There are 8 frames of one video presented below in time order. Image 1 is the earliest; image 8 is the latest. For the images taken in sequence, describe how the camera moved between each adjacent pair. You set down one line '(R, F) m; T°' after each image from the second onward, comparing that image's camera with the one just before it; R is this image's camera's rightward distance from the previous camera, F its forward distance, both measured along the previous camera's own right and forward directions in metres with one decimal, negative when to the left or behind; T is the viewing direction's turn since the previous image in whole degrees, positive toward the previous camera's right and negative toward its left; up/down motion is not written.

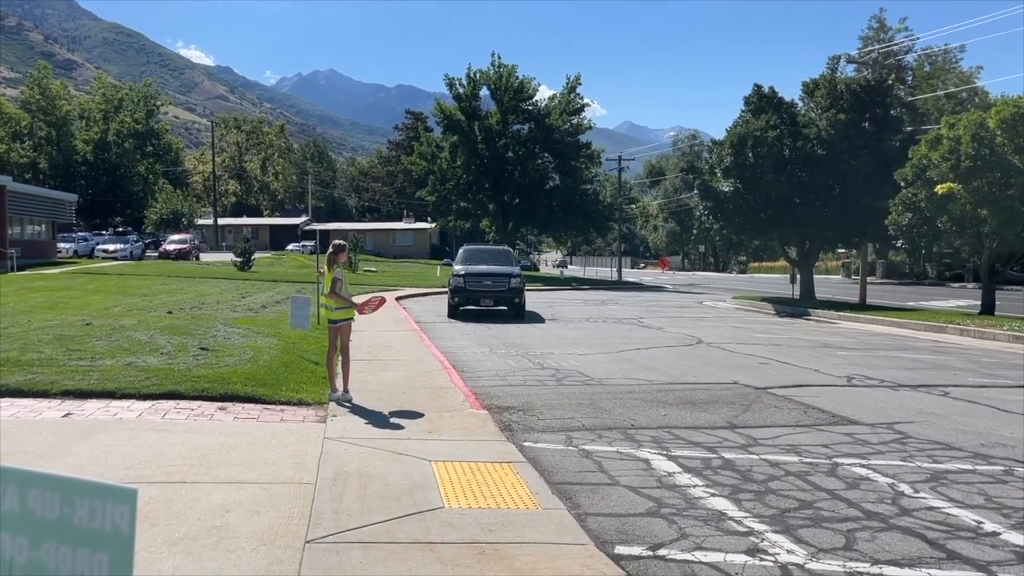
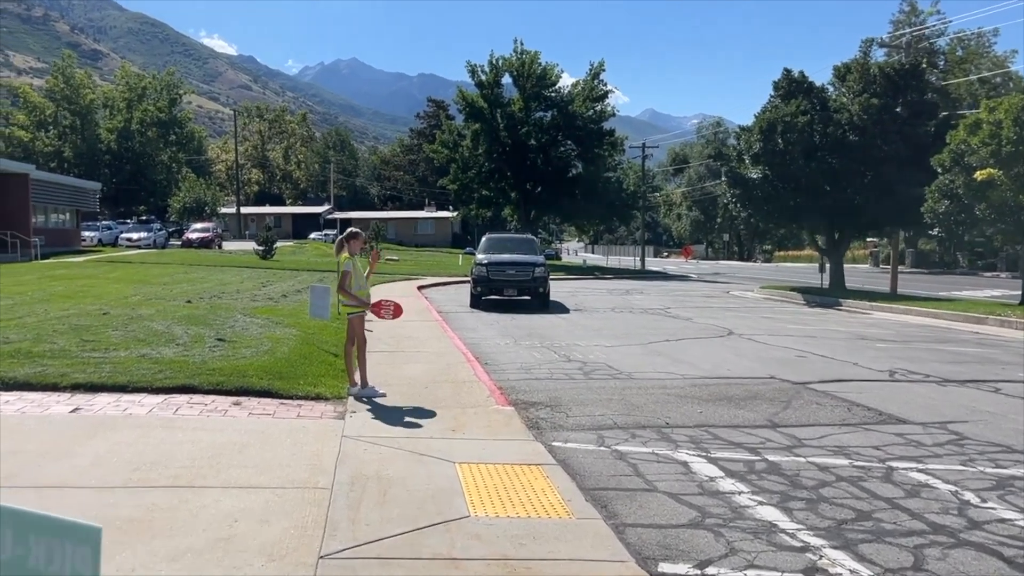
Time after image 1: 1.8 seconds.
(-0.1, +0.5) m; -1°
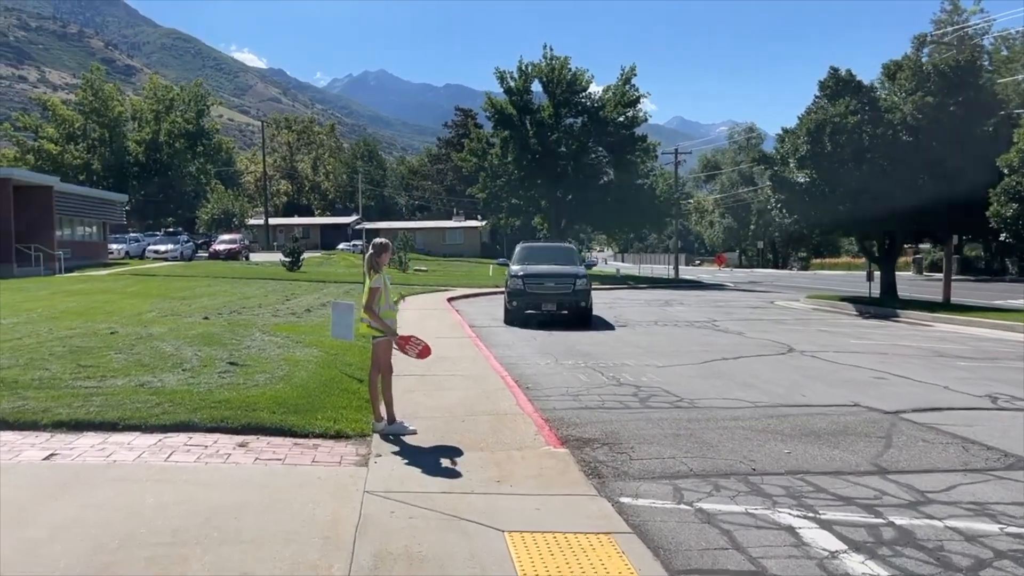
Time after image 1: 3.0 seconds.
(-0.2, +1.4) m; -2°
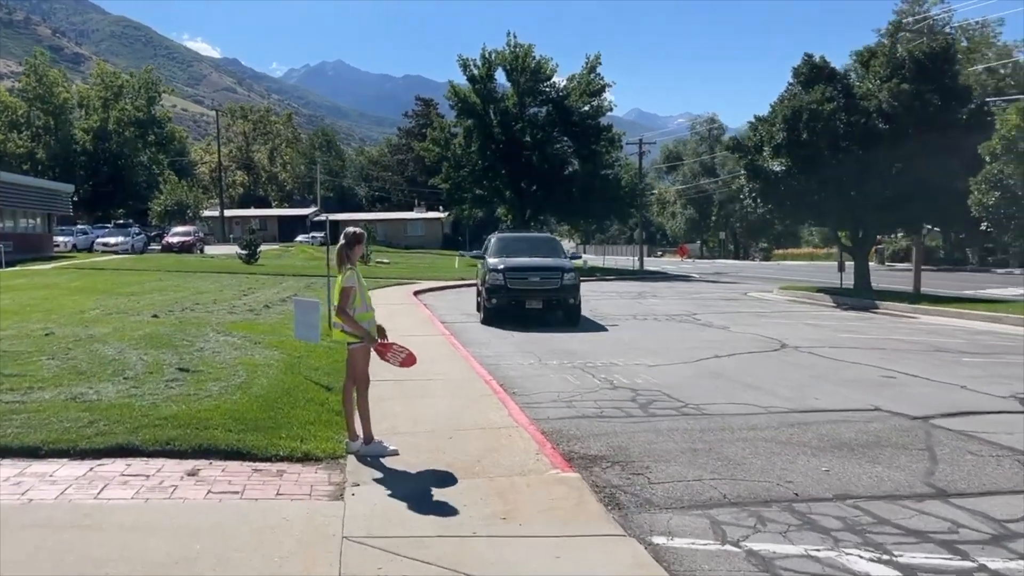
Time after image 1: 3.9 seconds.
(-0.3, +1.2) m; +3°
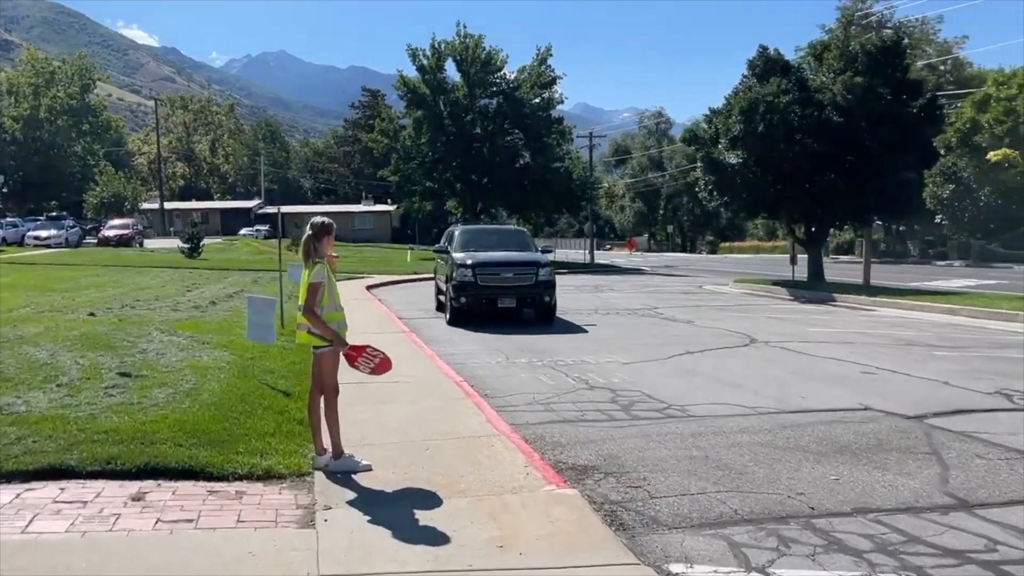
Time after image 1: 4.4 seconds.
(-0.3, +0.7) m; +4°
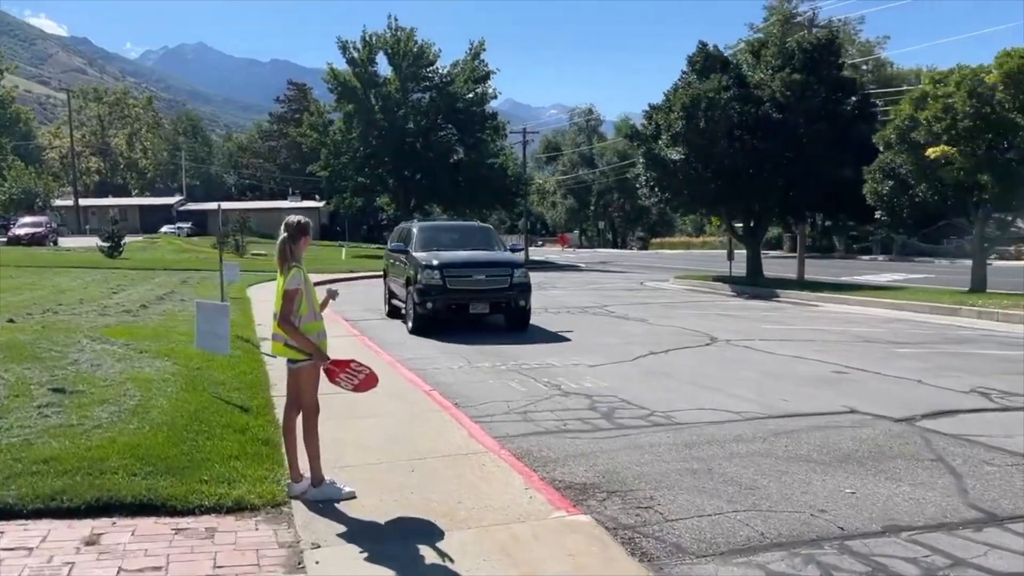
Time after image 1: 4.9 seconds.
(-0.5, +0.6) m; +5°
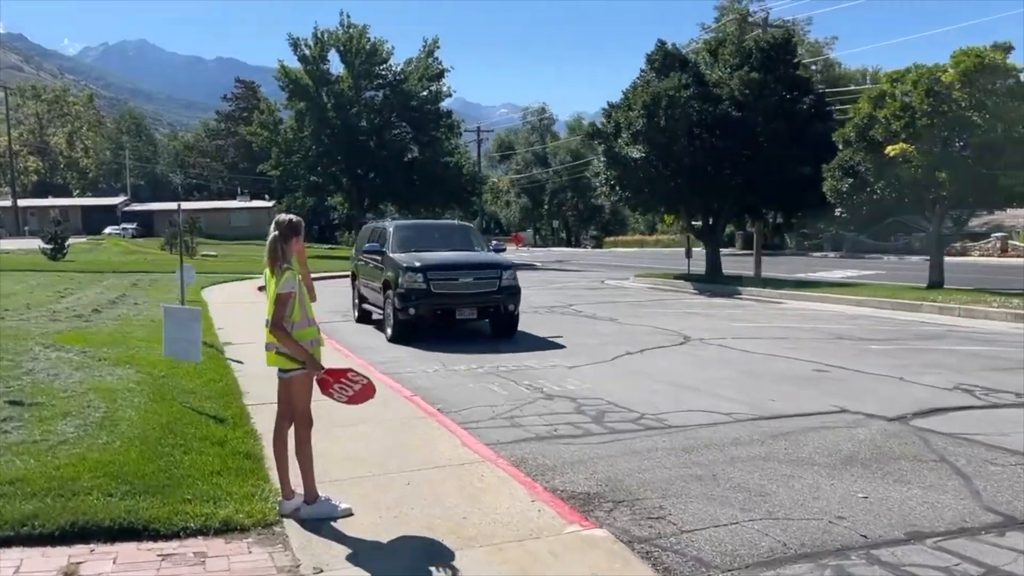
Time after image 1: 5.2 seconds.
(-0.3, +0.3) m; +3°
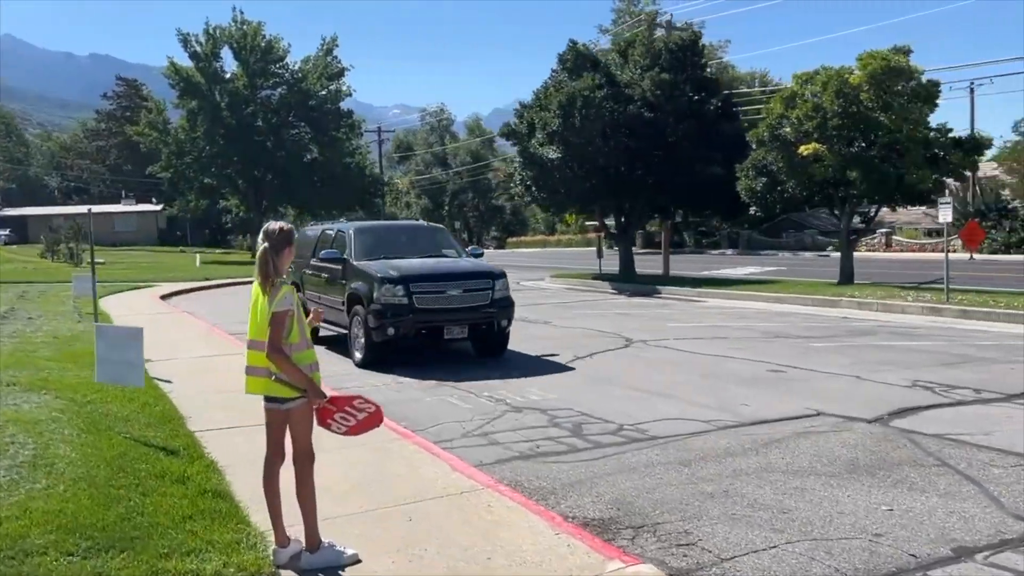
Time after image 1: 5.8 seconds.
(-0.7, +0.6) m; +7°
